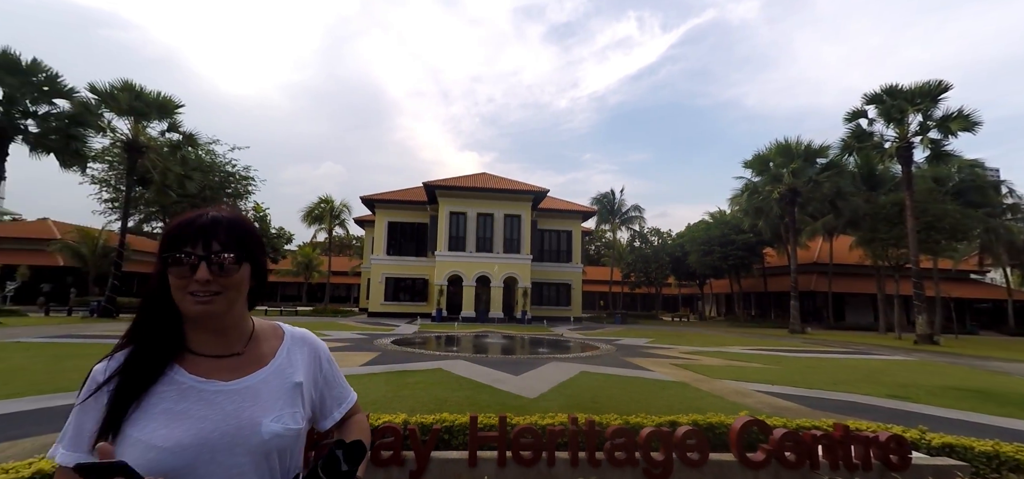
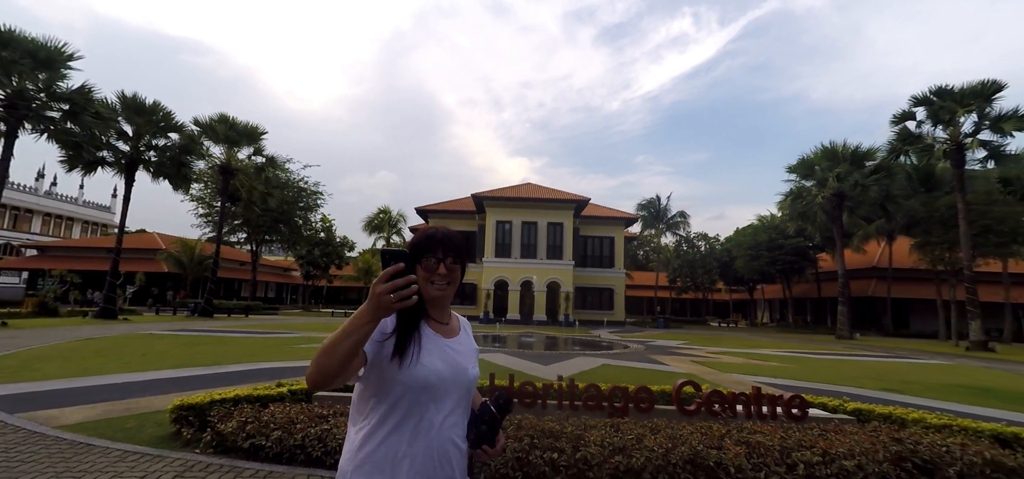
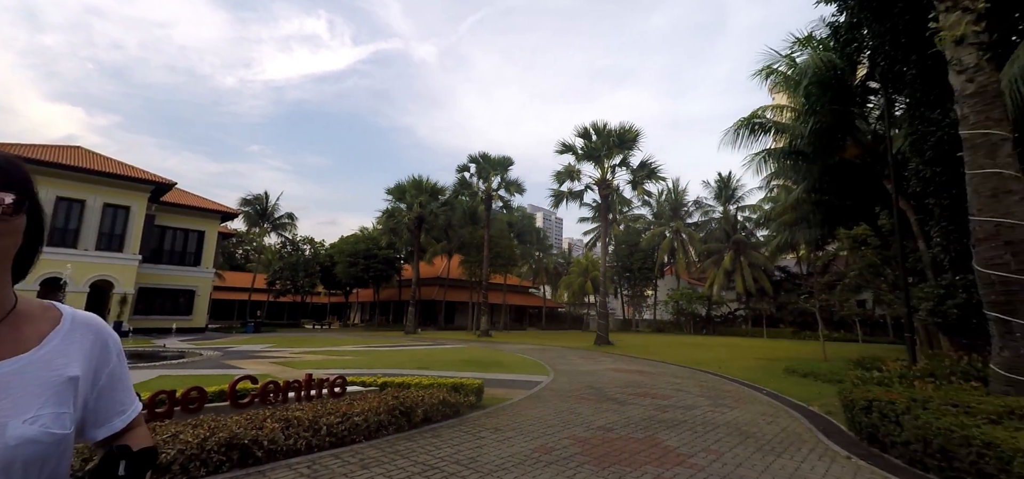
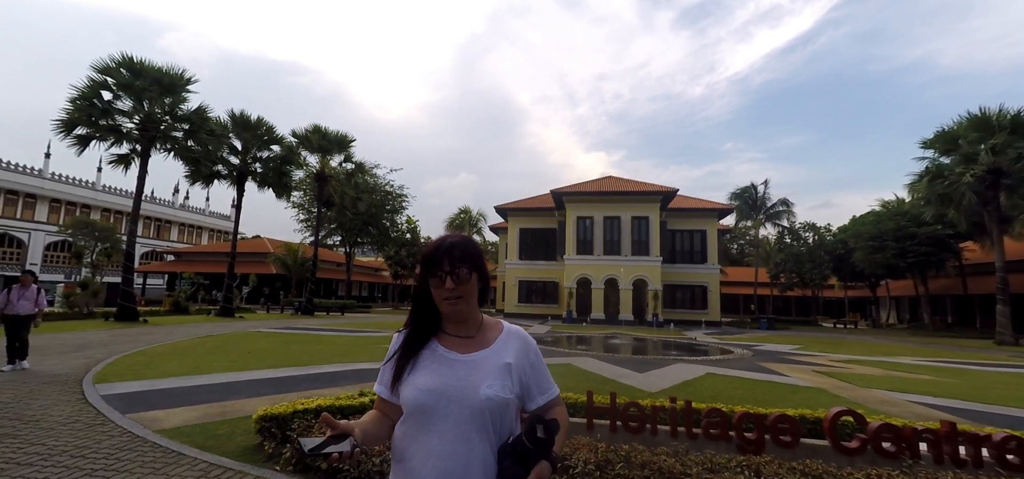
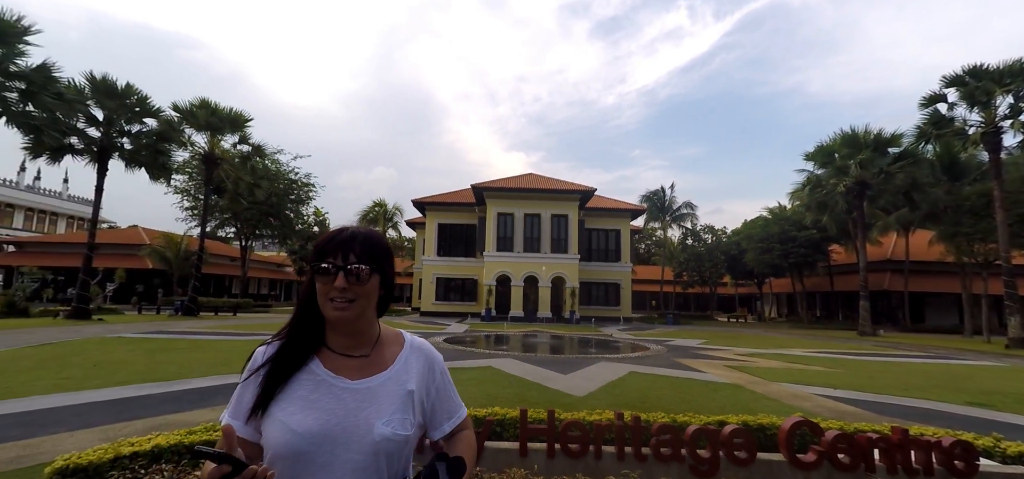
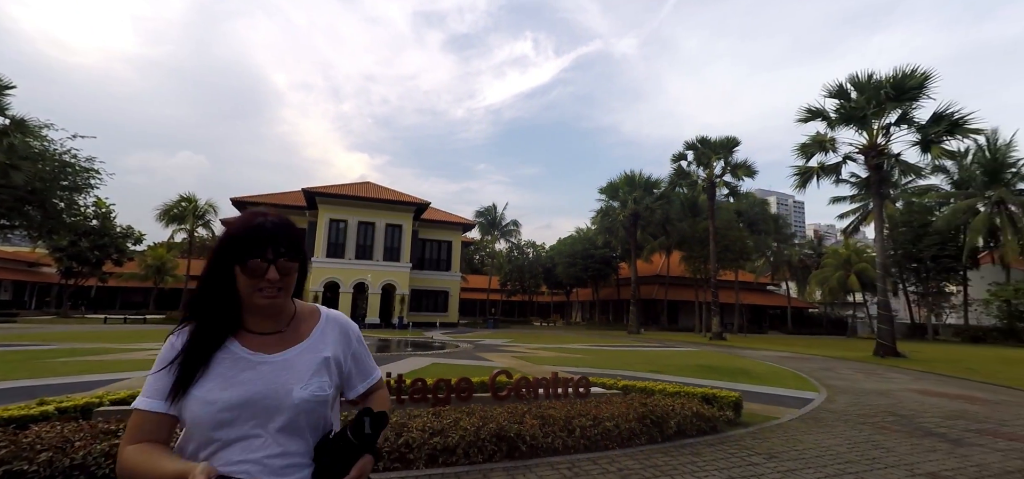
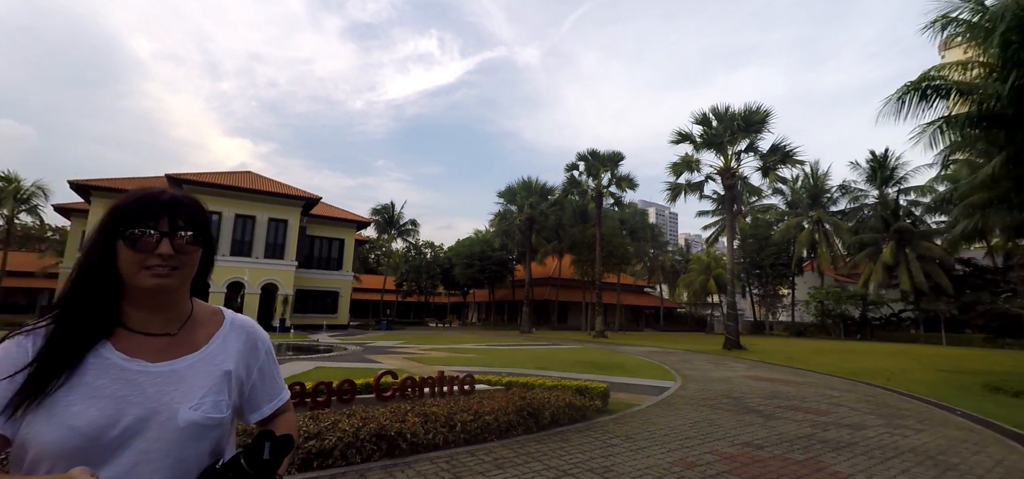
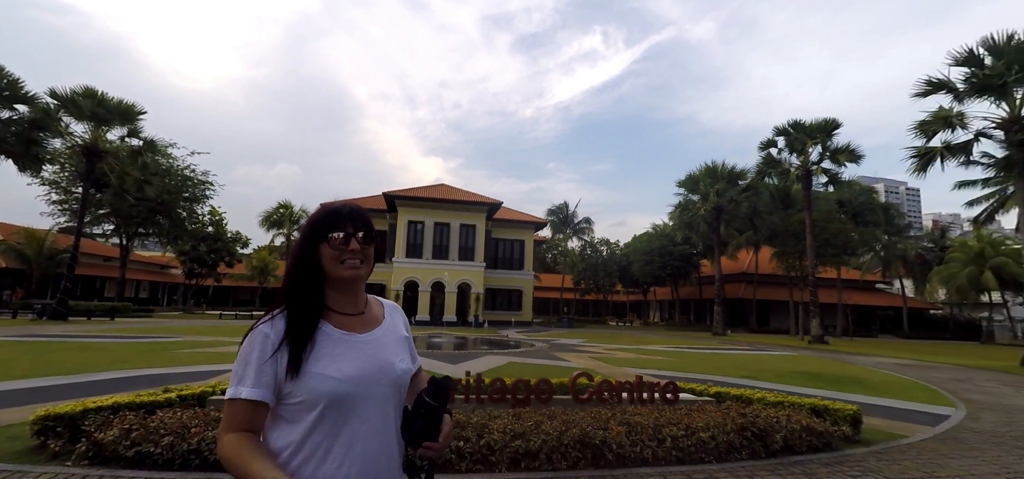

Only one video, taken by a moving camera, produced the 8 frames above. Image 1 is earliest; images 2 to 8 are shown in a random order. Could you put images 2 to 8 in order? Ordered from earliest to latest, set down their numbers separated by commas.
5, 4, 2, 8, 6, 7, 3
